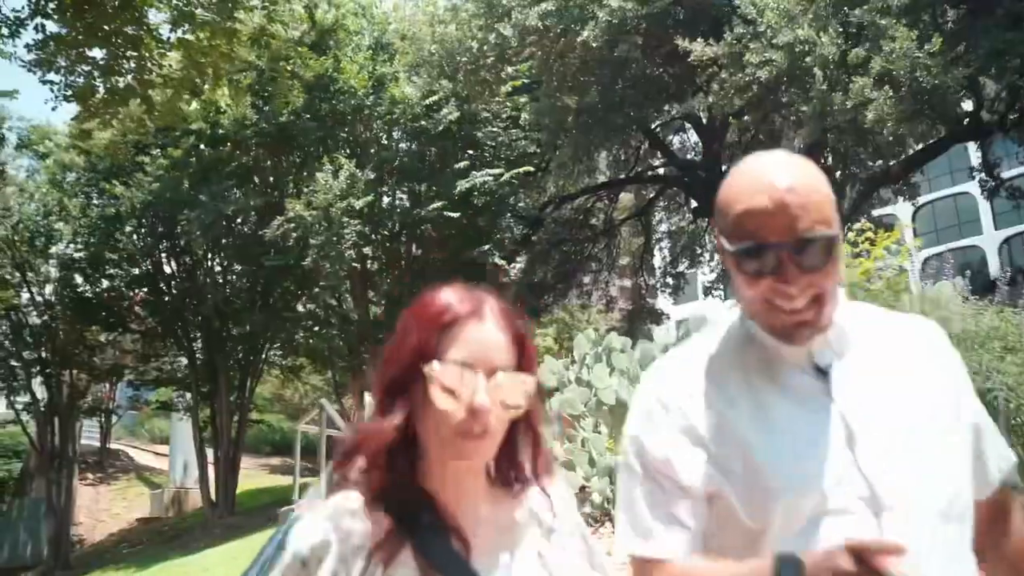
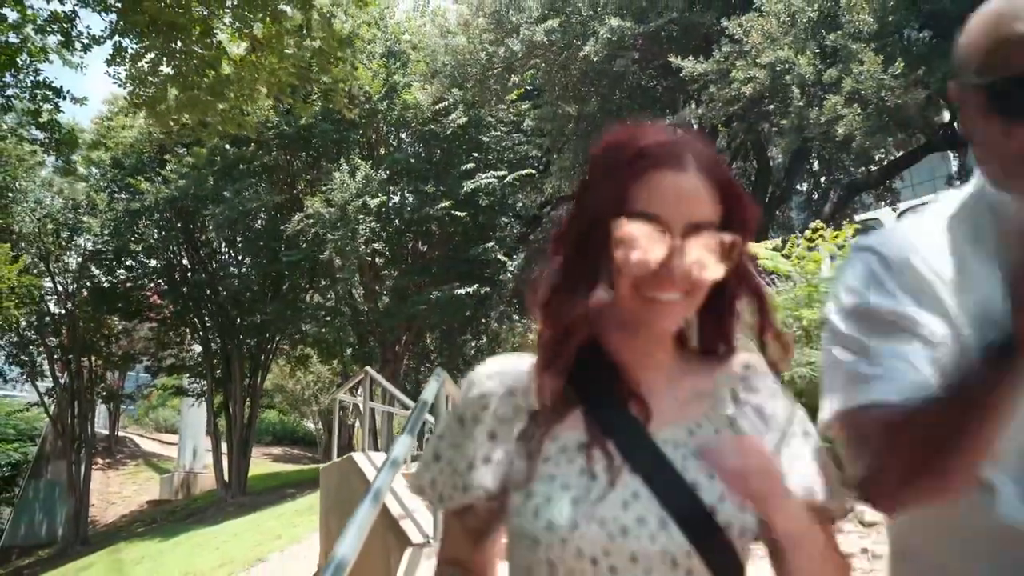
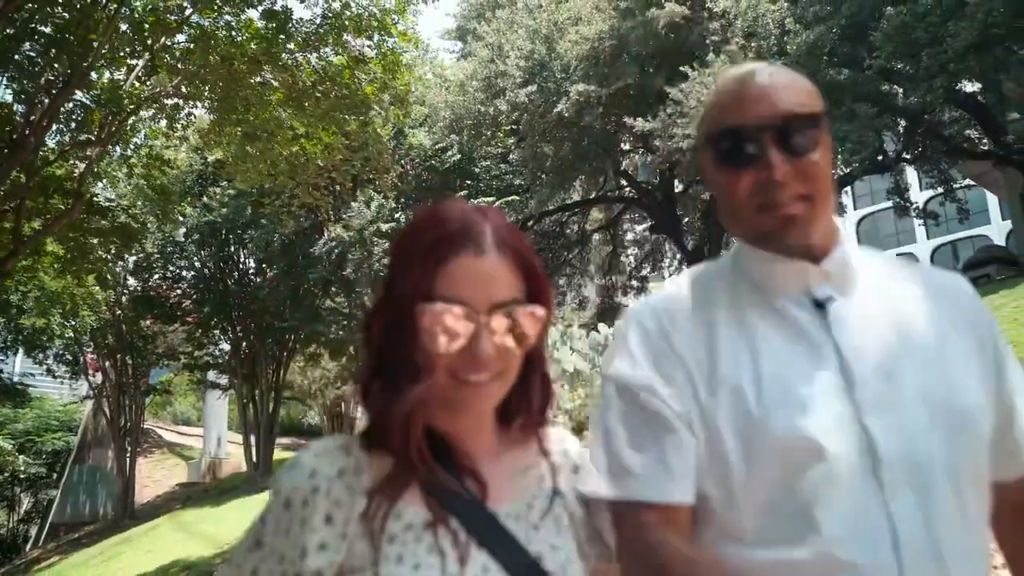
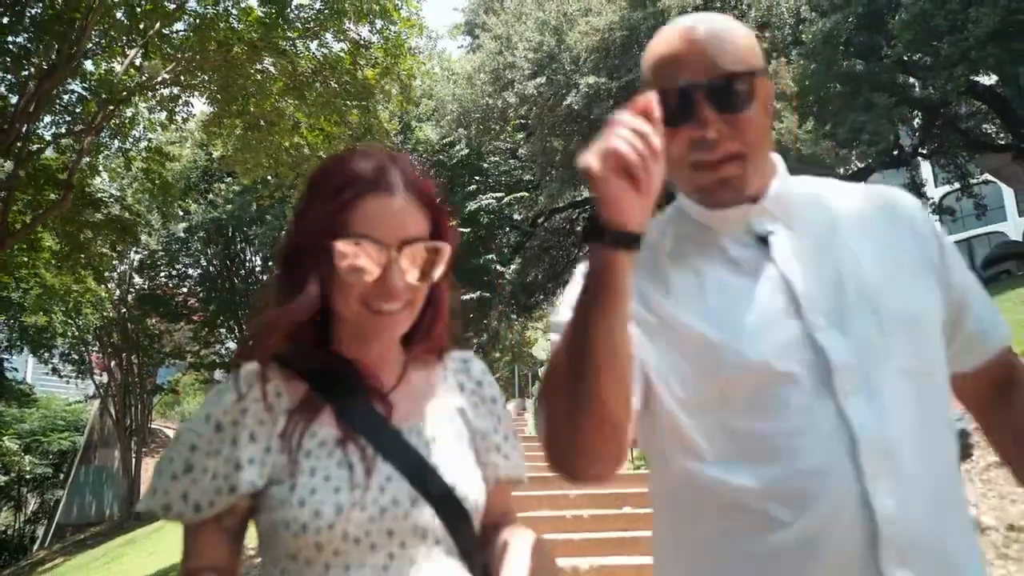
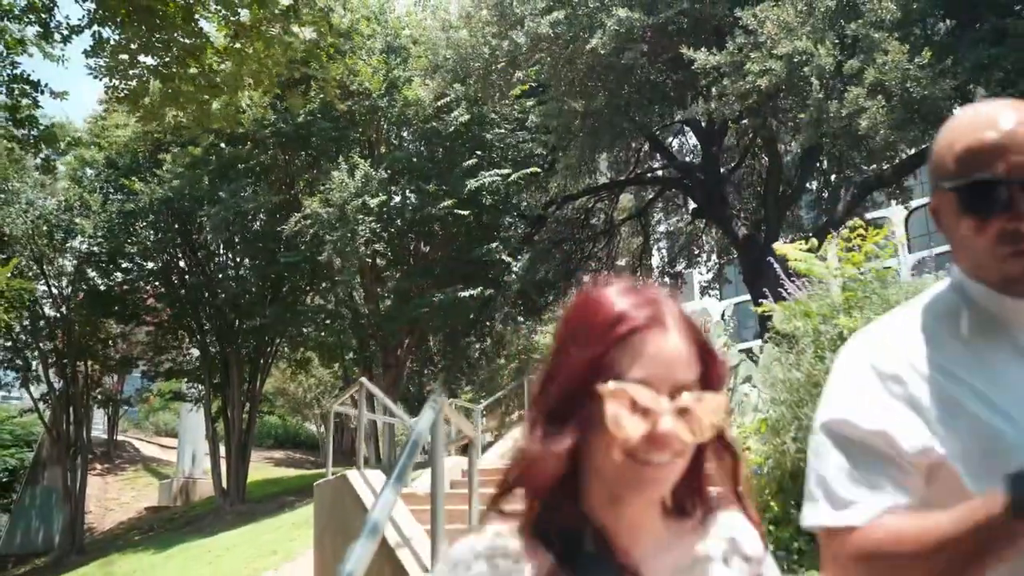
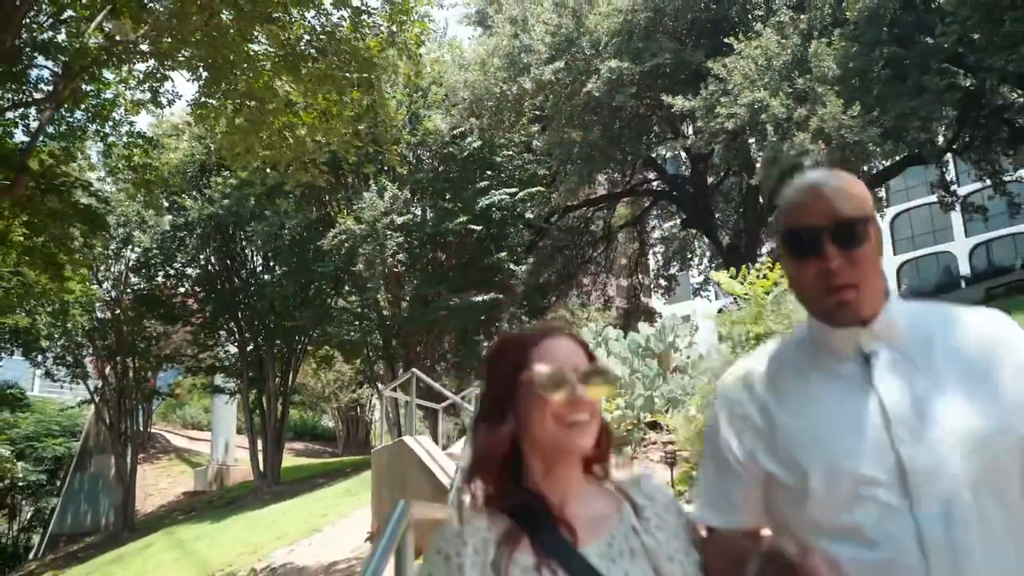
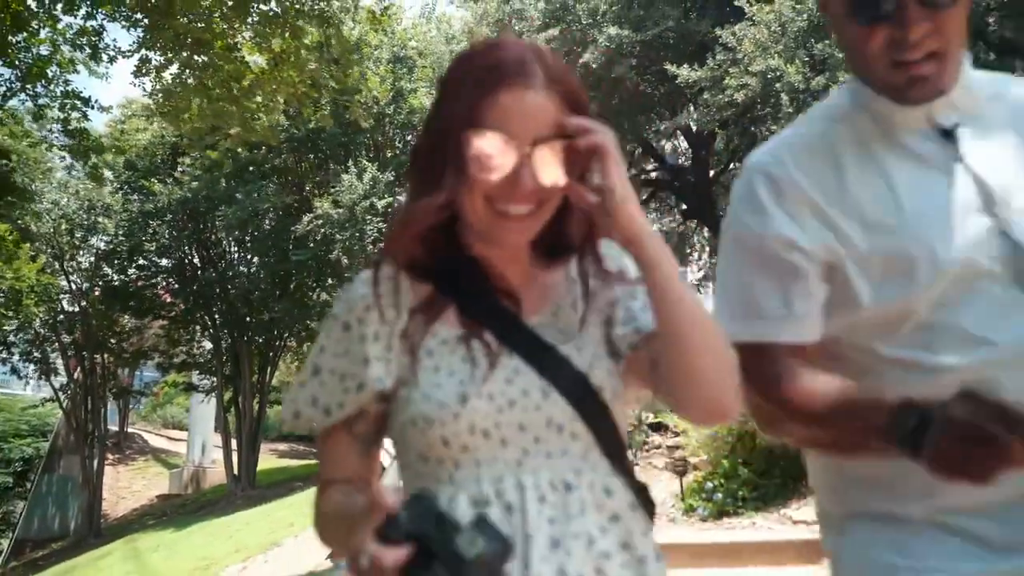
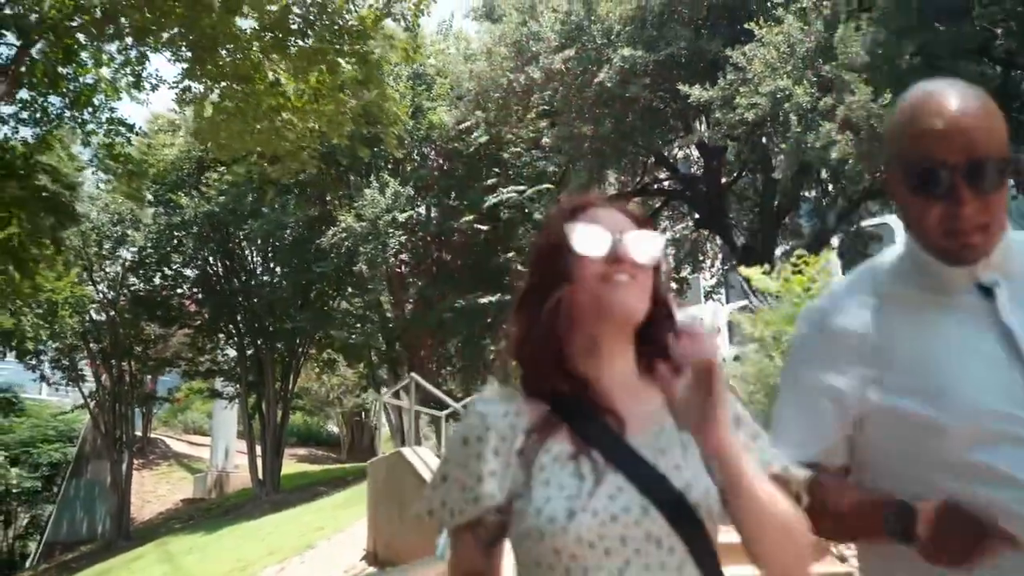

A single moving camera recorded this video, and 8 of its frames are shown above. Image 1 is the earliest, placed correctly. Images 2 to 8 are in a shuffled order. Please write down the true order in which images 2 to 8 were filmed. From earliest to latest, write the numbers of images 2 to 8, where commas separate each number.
5, 2, 7, 8, 6, 4, 3
